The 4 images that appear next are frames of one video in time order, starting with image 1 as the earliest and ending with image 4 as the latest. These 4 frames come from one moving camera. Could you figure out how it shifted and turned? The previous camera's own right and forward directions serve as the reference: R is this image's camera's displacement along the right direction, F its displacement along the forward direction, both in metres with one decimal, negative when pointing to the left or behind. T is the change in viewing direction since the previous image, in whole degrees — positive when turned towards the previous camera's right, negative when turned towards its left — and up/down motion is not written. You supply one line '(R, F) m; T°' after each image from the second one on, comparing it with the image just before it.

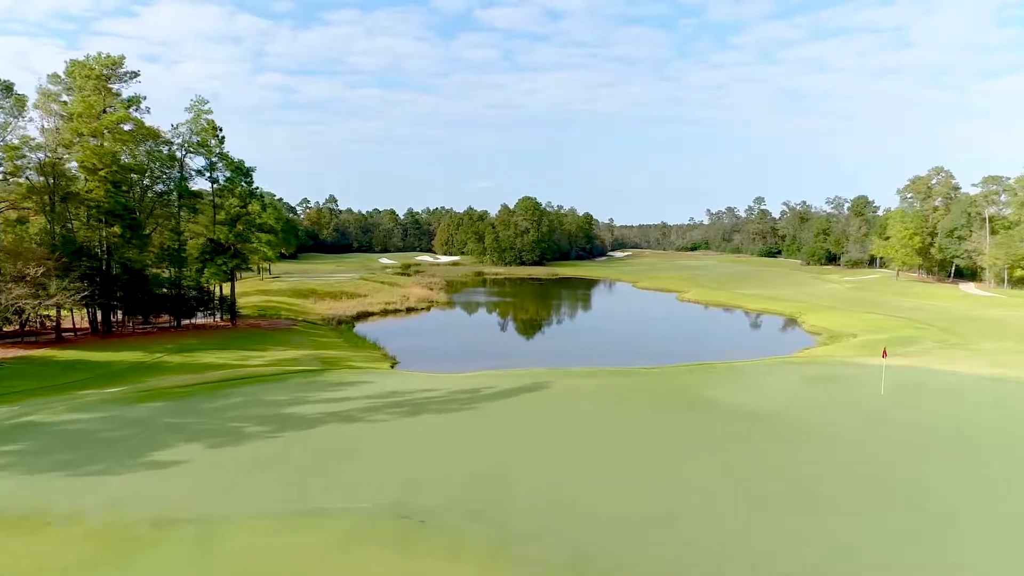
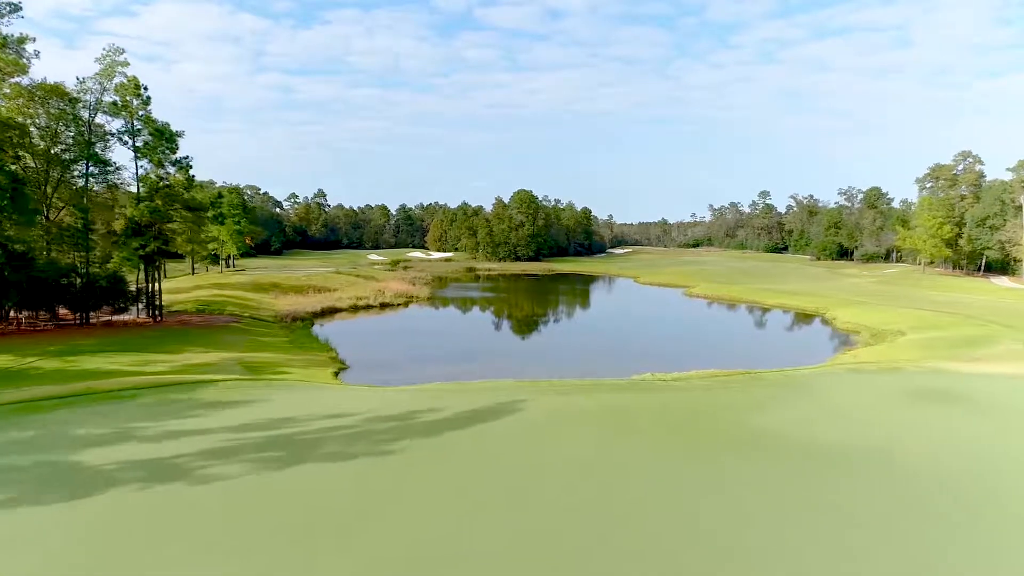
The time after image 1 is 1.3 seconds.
(+0.5, +3.1) m; 0°
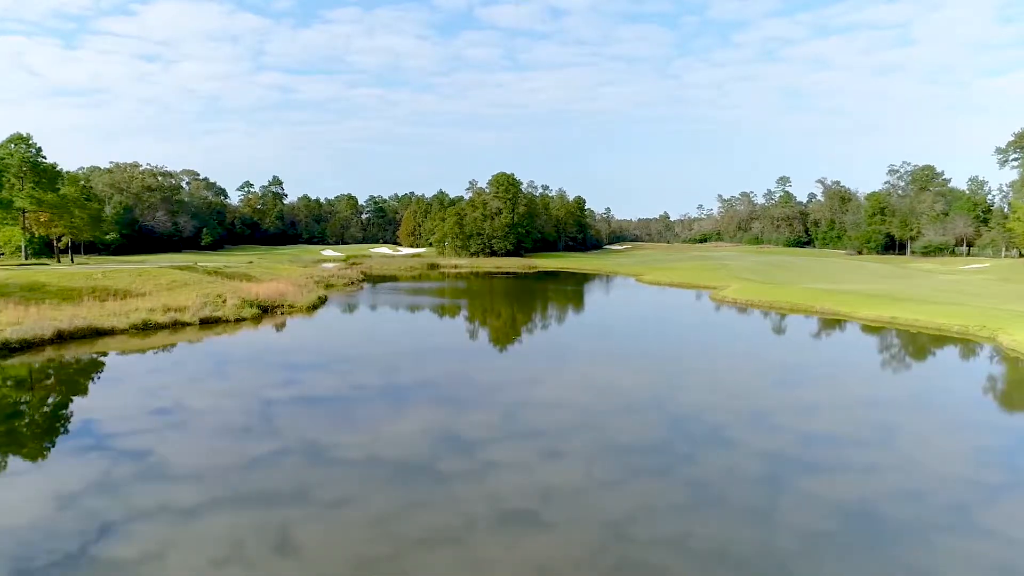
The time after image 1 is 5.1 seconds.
(+2.0, +10.1) m; 0°
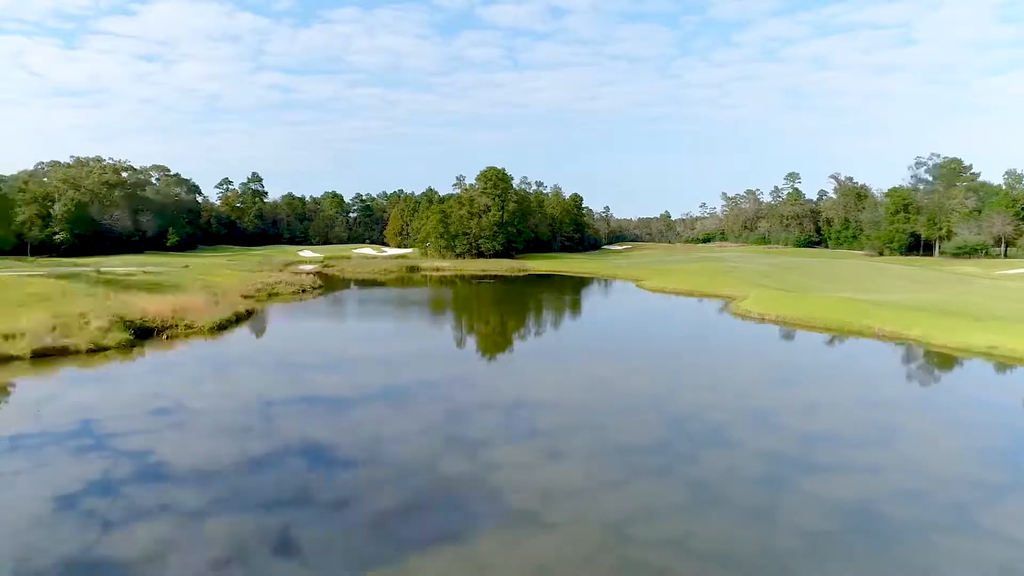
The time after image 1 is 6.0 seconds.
(+0.8, +3.9) m; 0°
